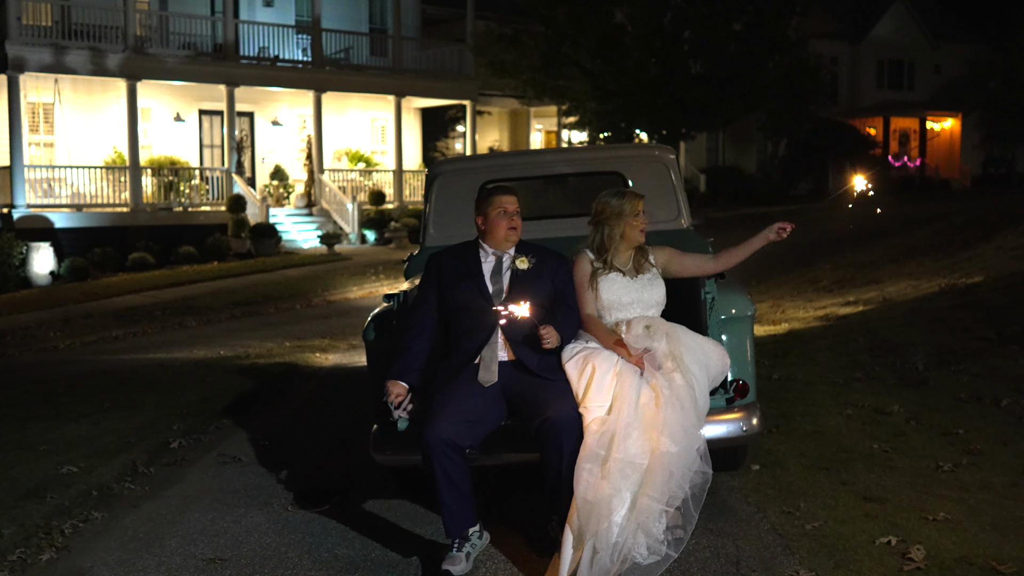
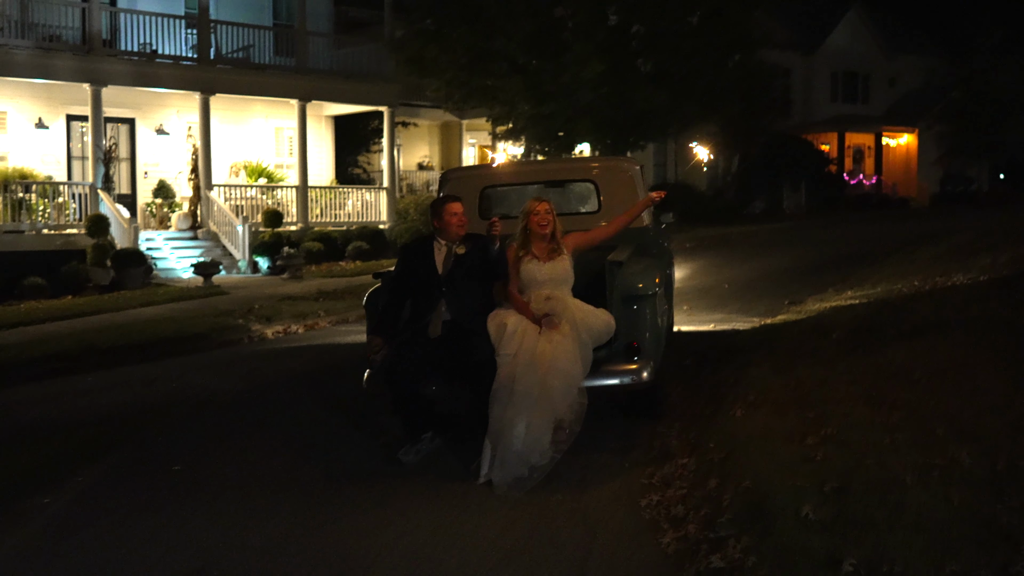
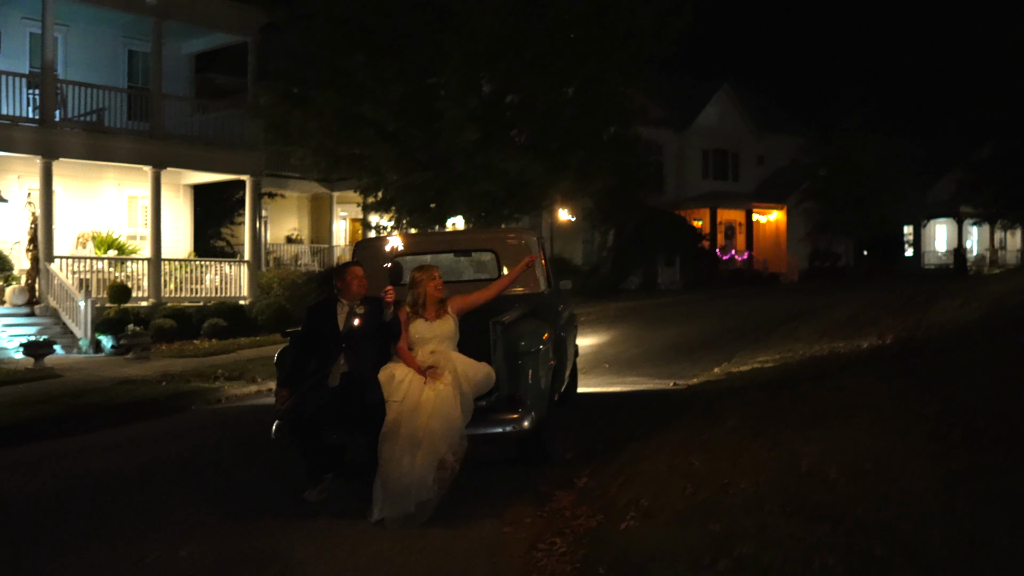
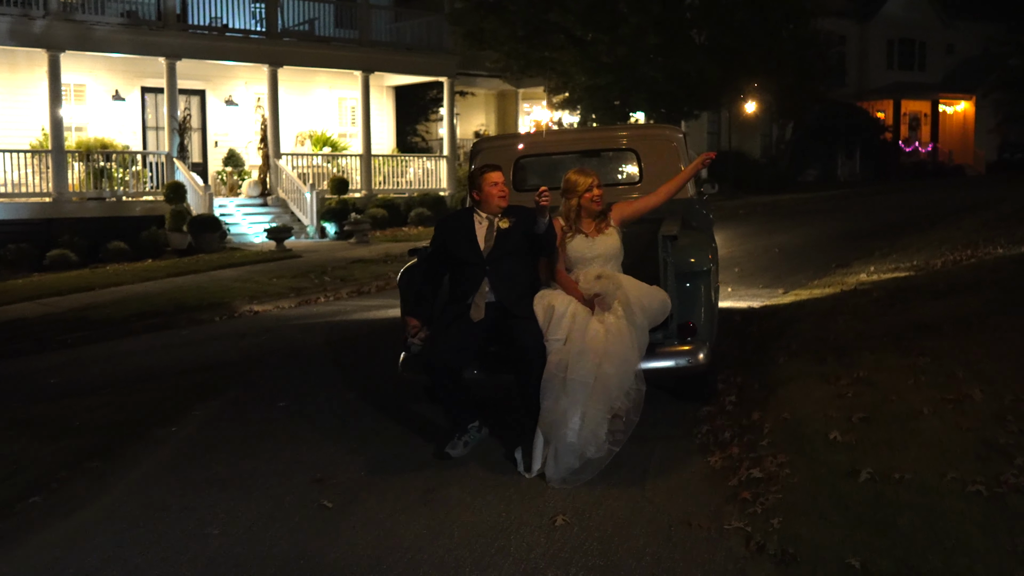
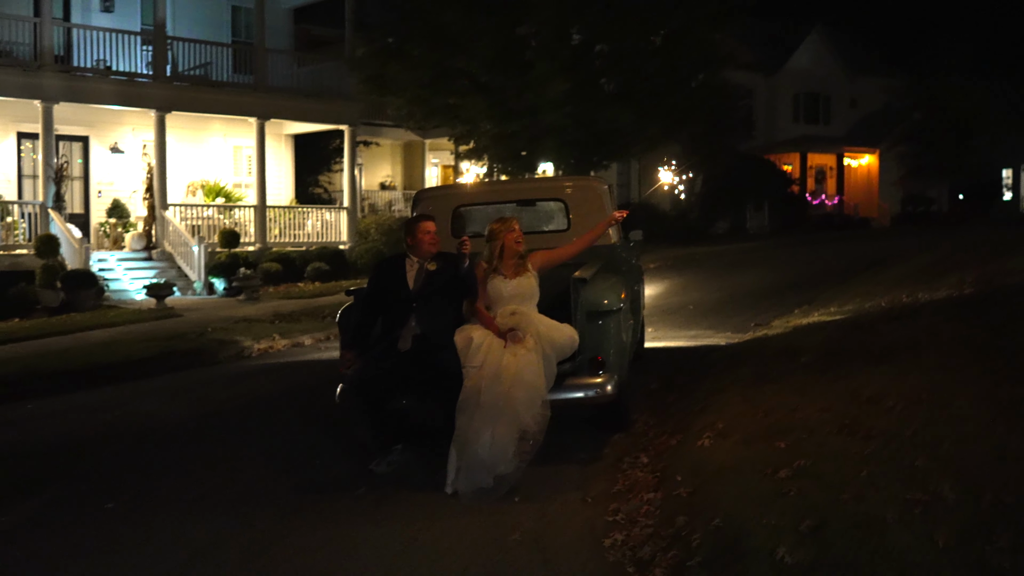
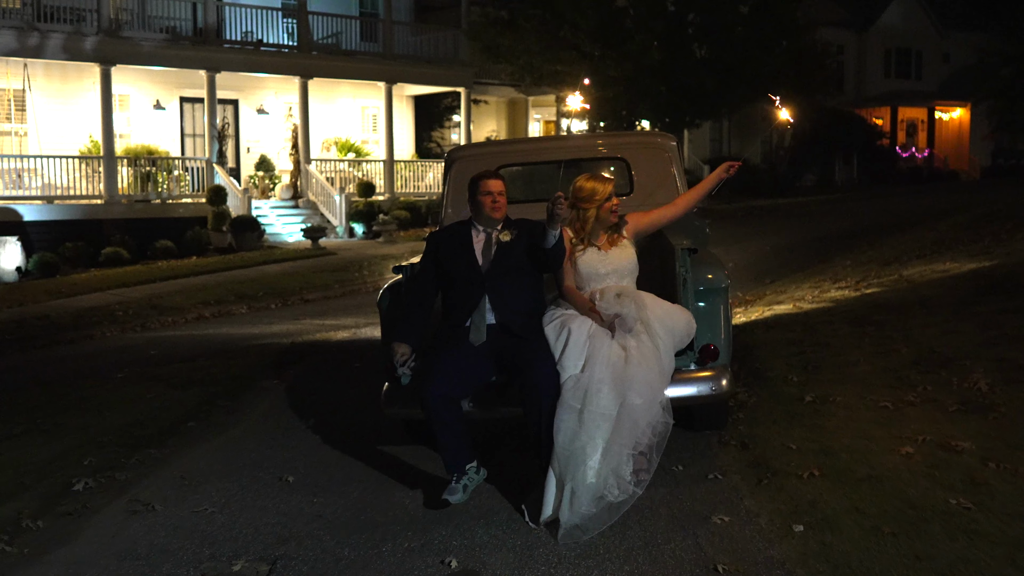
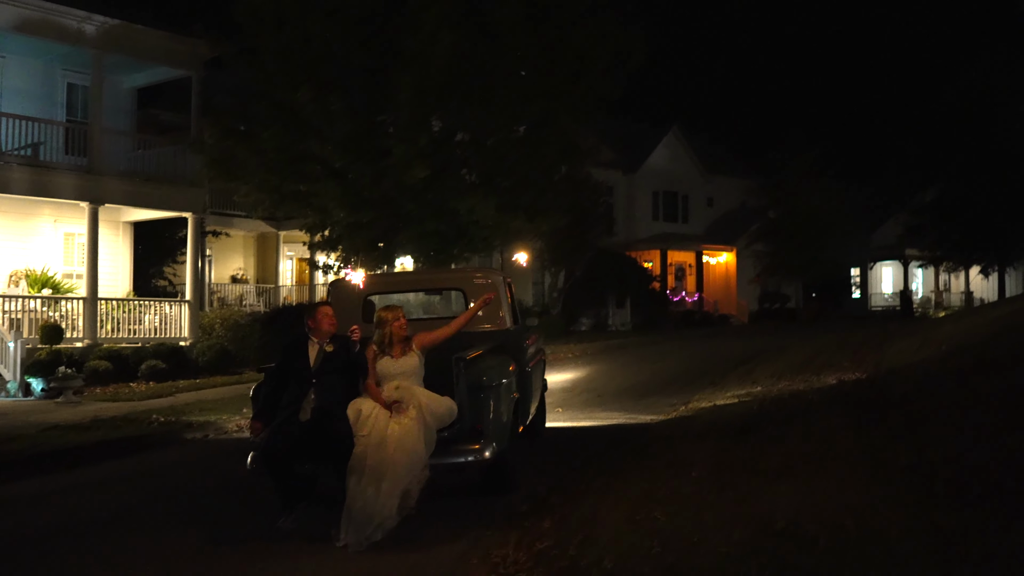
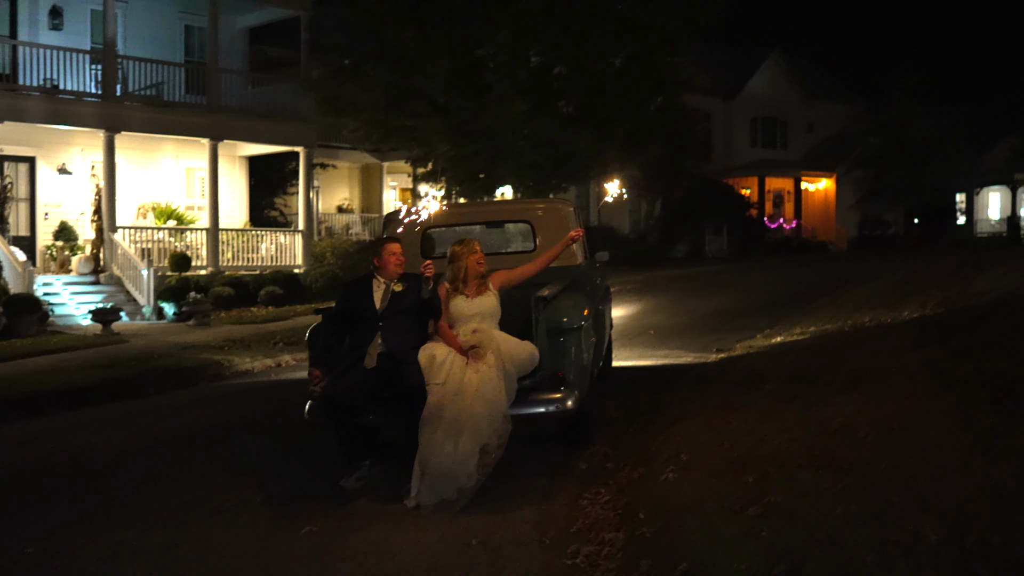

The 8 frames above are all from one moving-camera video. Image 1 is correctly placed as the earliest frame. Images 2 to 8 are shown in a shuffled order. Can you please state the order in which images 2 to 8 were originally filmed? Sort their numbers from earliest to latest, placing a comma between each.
6, 4, 2, 5, 8, 3, 7
